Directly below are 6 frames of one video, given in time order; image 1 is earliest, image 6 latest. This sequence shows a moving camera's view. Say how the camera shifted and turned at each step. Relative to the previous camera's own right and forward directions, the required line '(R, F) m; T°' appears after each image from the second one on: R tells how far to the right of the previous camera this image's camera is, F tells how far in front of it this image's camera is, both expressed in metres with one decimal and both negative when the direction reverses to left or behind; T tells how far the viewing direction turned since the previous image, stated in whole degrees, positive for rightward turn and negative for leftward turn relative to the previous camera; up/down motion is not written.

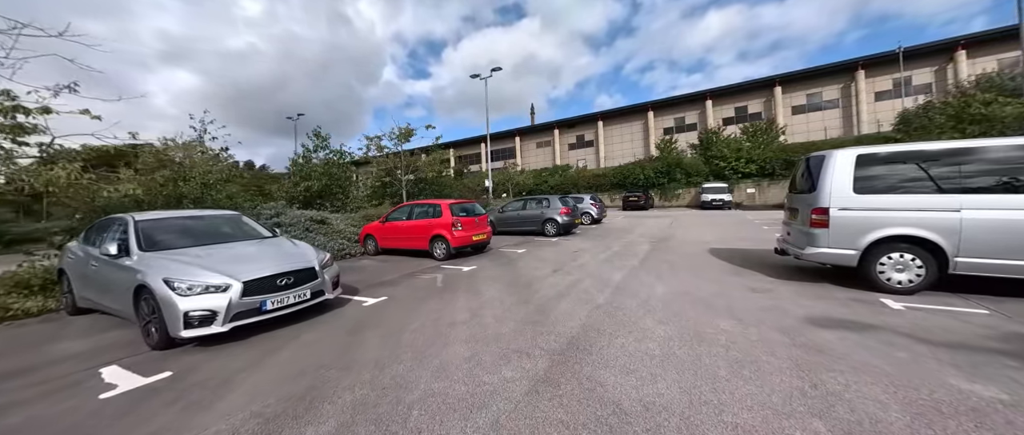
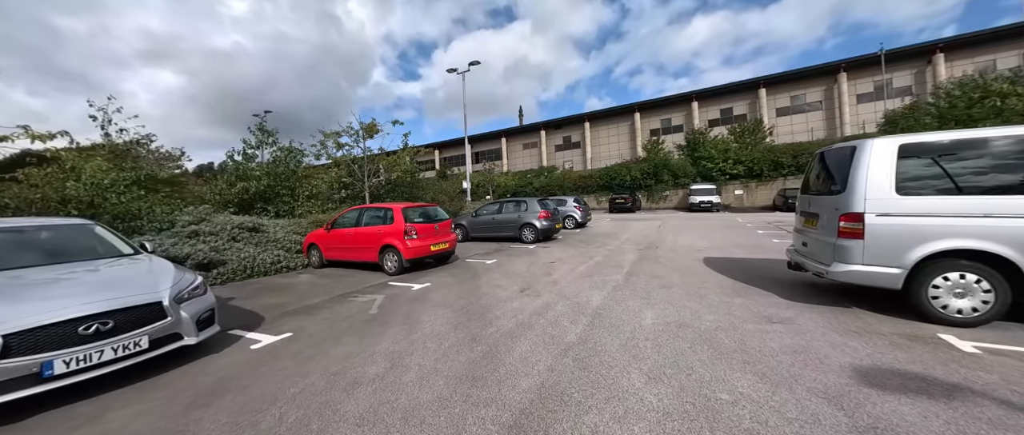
(+0.6, +1.2) m; +2°
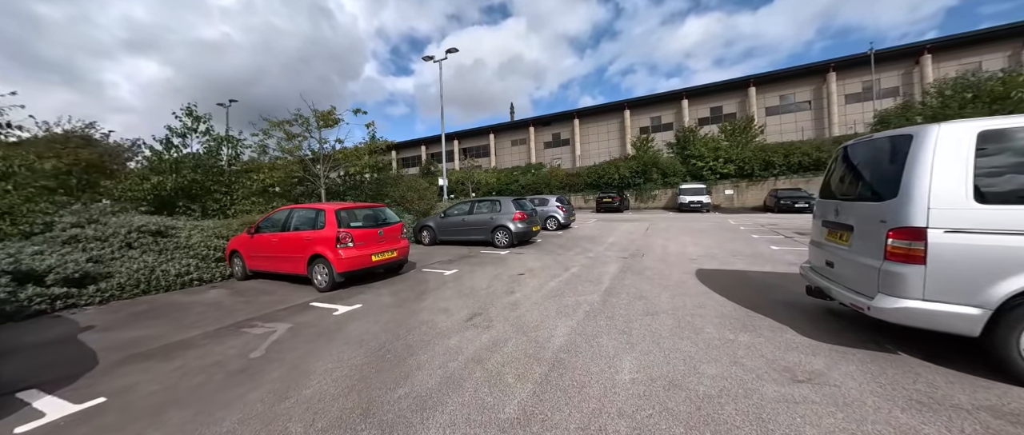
(+0.6, +1.2) m; +2°
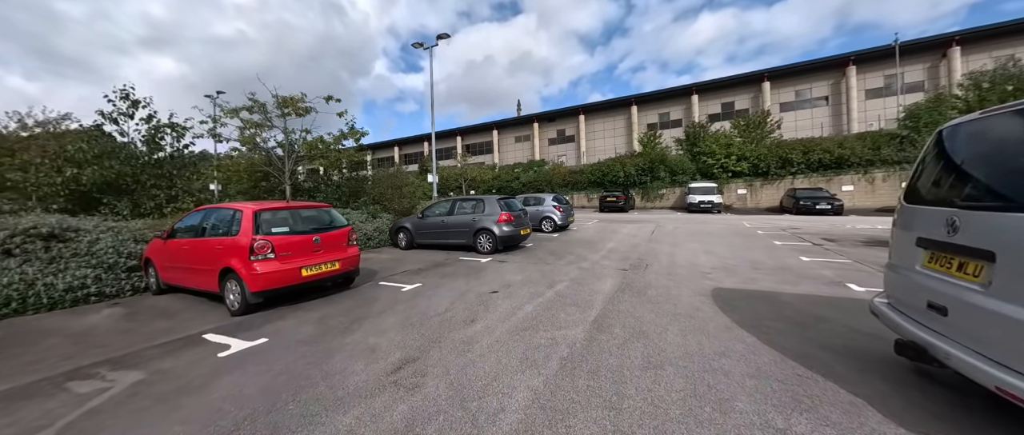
(+0.6, +1.3) m; -1°
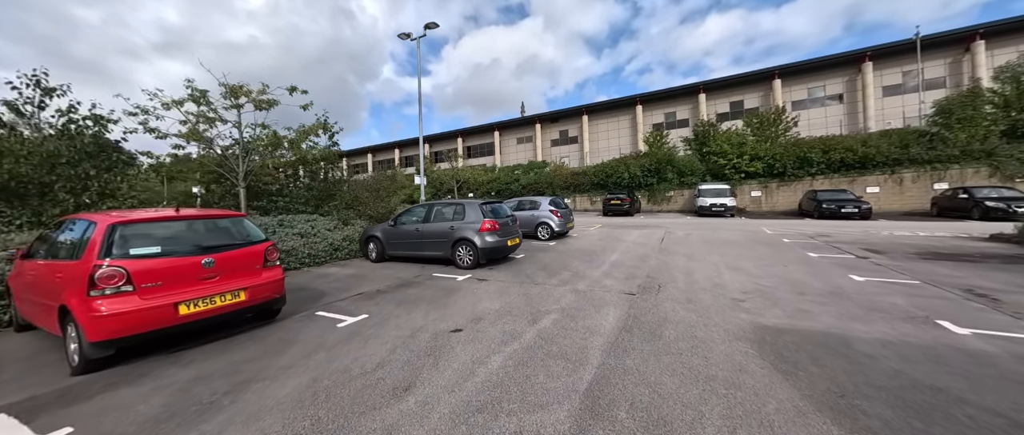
(+0.5, +1.4) m; -1°
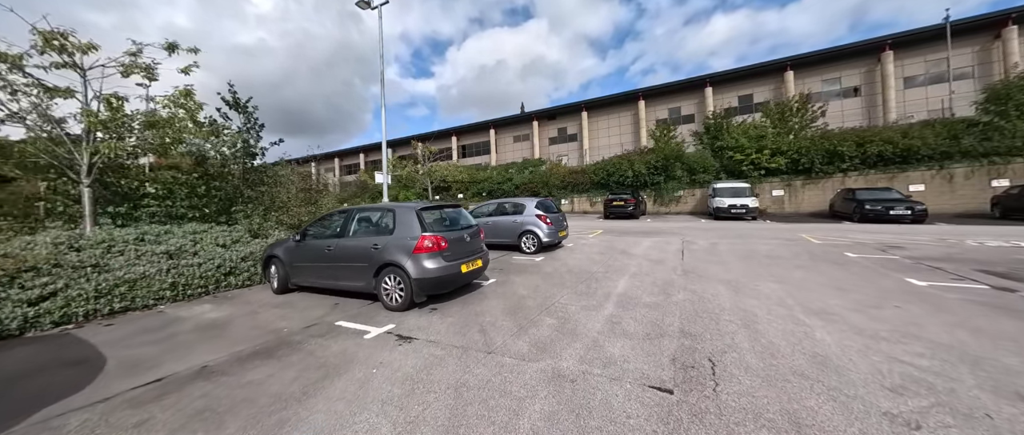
(+0.7, +2.6) m; 0°
